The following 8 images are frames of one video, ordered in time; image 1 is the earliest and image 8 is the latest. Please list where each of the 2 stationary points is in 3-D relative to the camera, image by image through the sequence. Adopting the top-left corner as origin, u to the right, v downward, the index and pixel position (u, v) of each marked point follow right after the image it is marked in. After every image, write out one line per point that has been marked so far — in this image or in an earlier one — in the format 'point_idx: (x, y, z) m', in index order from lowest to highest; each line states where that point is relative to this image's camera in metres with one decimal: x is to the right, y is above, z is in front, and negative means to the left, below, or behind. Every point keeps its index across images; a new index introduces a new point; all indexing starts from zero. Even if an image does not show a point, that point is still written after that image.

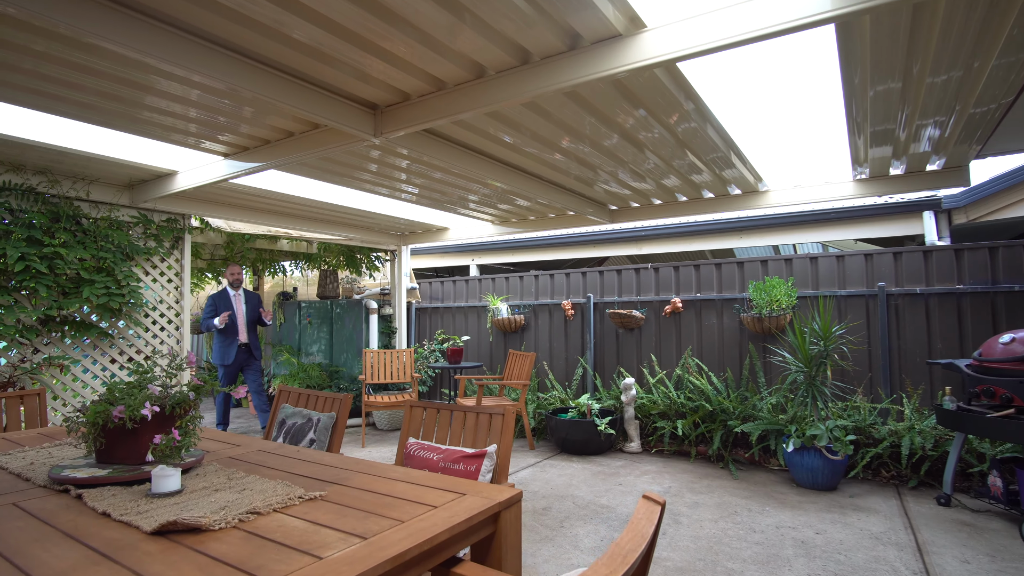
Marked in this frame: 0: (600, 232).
0: (+1.0, +0.7, +6.6) m
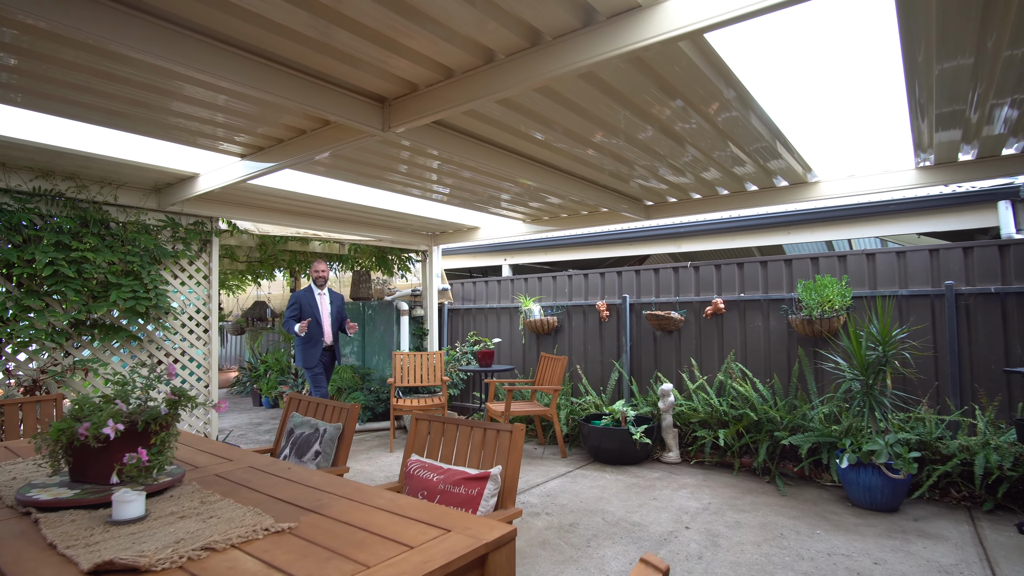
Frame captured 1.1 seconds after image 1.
0: (+1.4, +0.7, +6.4) m
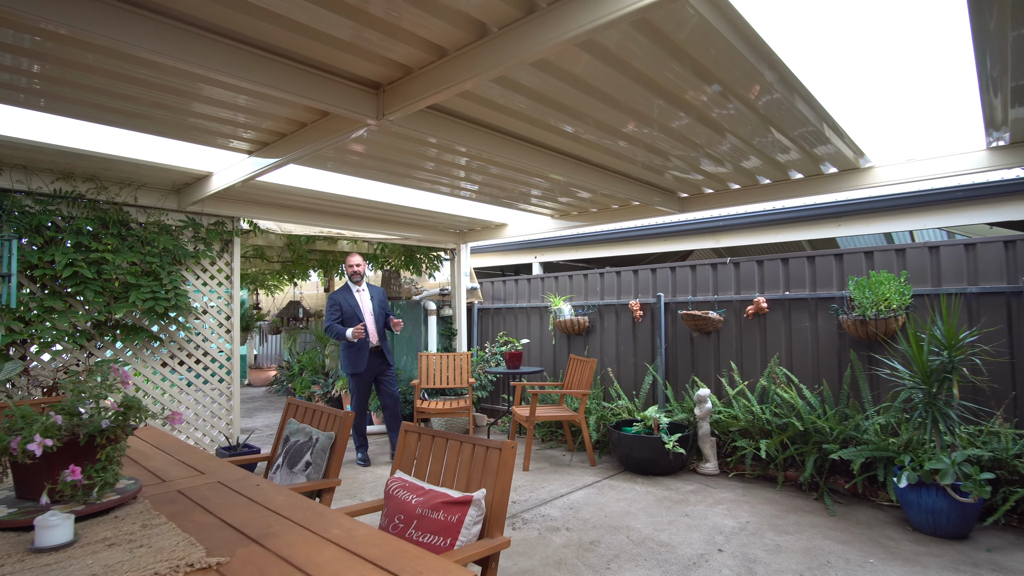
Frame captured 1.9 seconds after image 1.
0: (+1.7, +0.7, +6.0) m
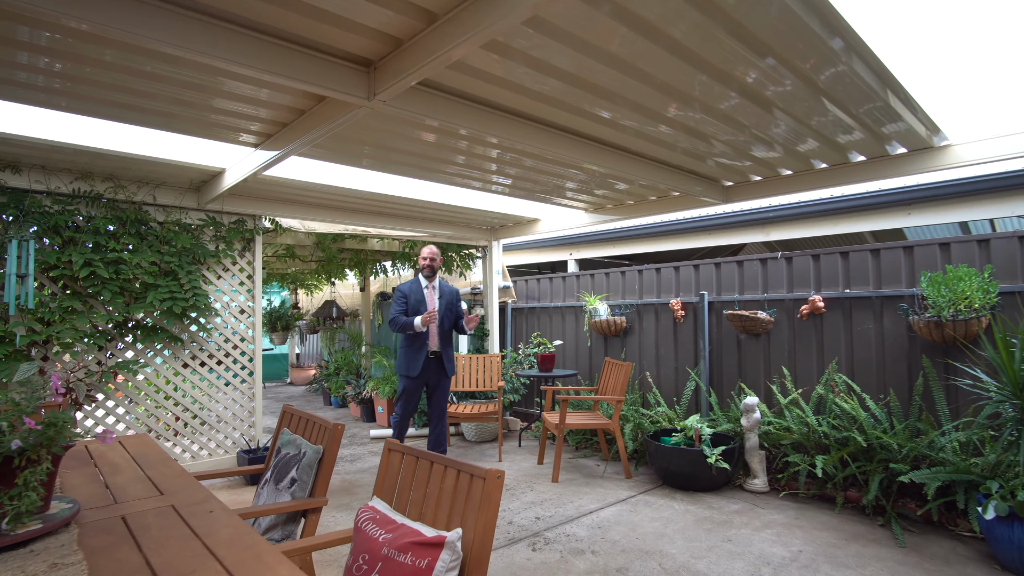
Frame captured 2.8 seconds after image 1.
0: (+2.1, +0.7, +5.6) m
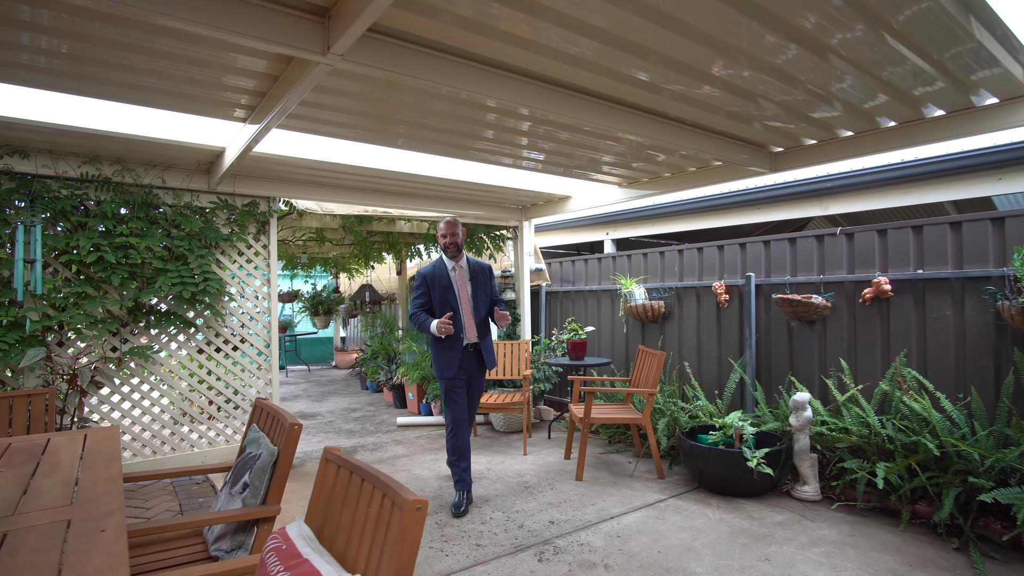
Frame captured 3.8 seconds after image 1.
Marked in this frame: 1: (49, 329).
0: (+2.4, +0.9, +5.0) m
1: (-2.7, -0.2, +3.3) m
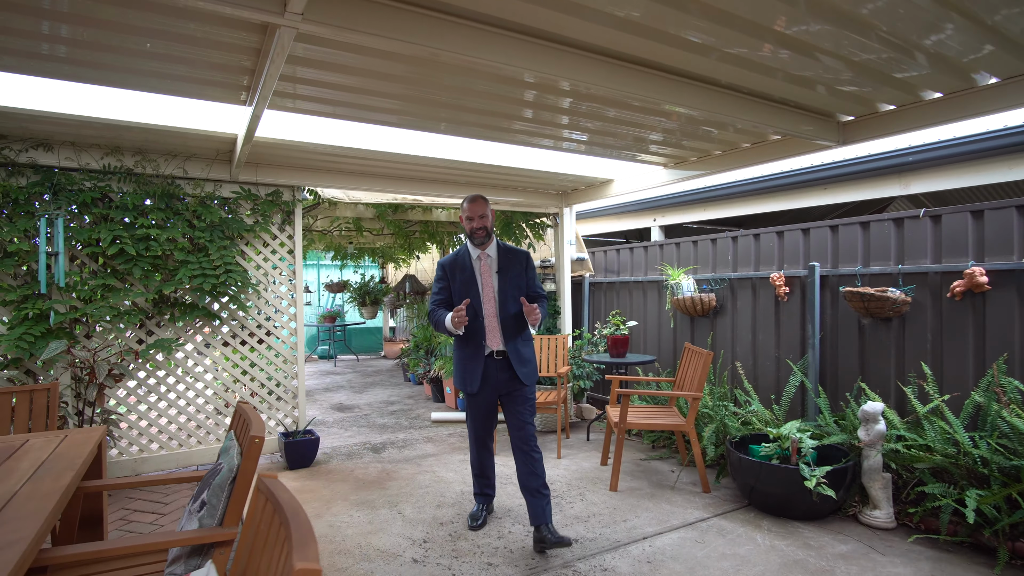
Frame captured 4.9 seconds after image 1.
0: (+2.7, +1.0, +4.5) m
1: (-2.6, -0.2, +3.3) m
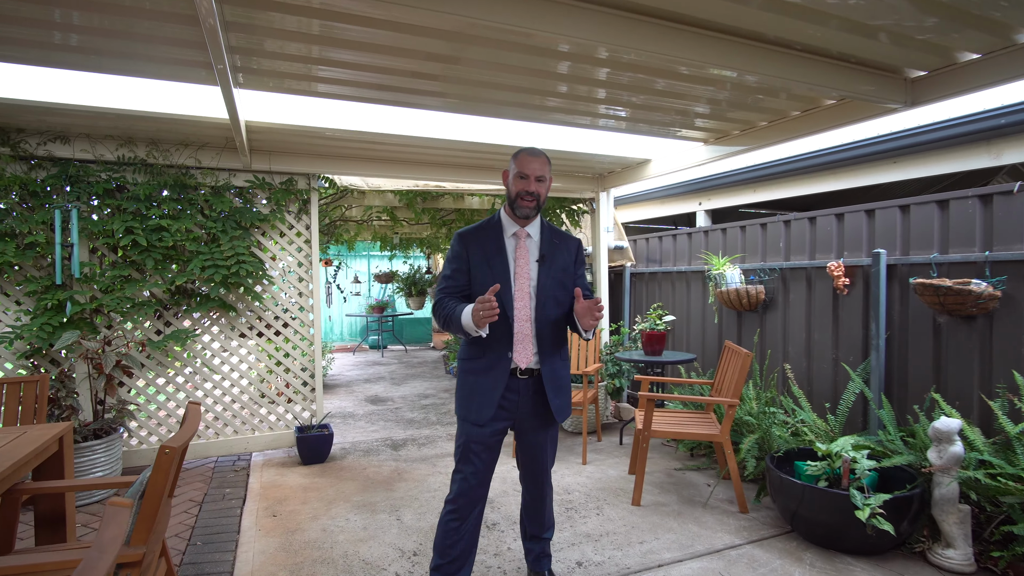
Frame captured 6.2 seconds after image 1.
0: (+2.9, +1.0, +3.8) m
1: (-2.5, -0.1, +3.4) m
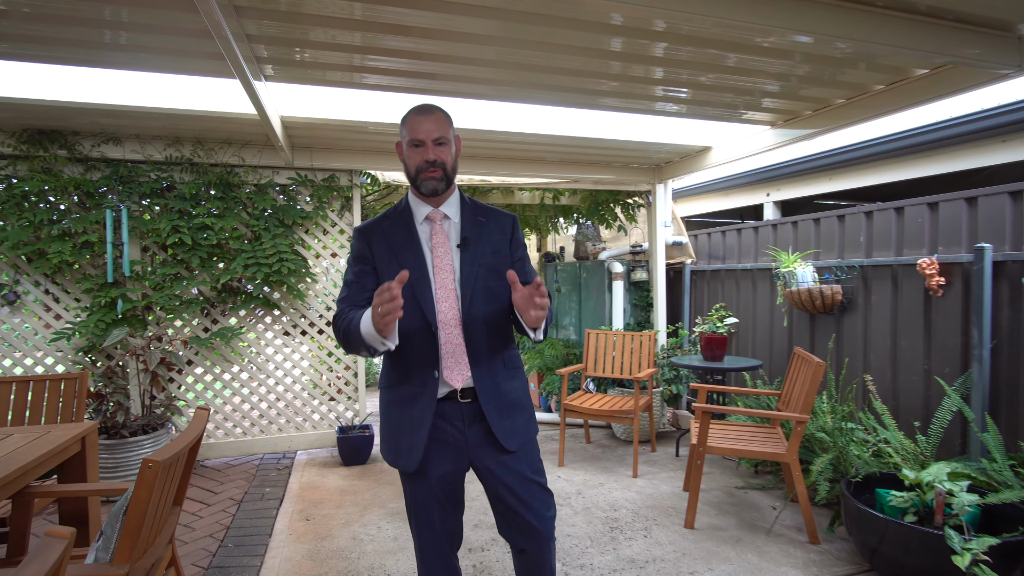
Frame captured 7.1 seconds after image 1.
0: (+3.1, +1.0, +3.3) m
1: (-2.2, -0.1, +3.4) m
